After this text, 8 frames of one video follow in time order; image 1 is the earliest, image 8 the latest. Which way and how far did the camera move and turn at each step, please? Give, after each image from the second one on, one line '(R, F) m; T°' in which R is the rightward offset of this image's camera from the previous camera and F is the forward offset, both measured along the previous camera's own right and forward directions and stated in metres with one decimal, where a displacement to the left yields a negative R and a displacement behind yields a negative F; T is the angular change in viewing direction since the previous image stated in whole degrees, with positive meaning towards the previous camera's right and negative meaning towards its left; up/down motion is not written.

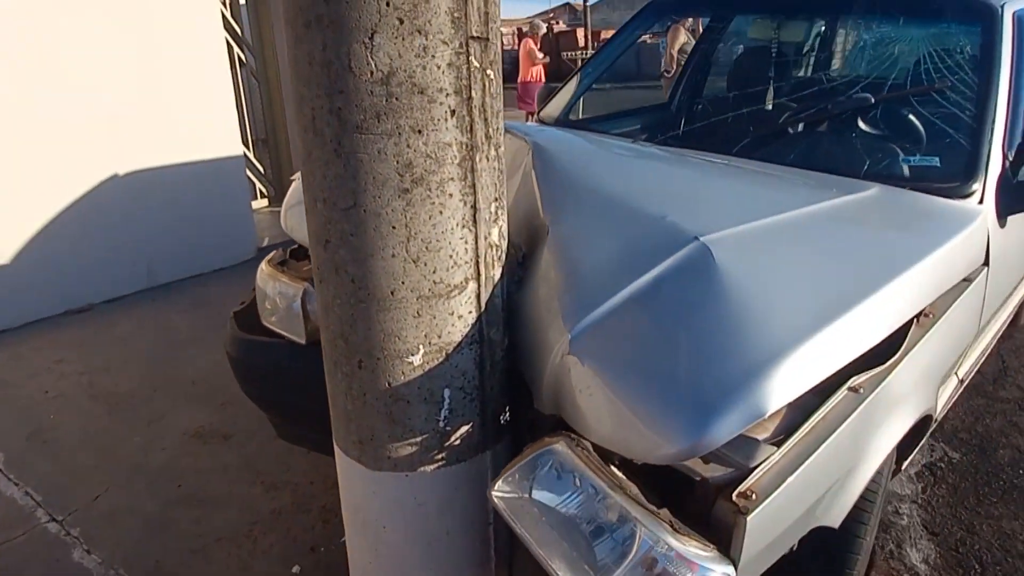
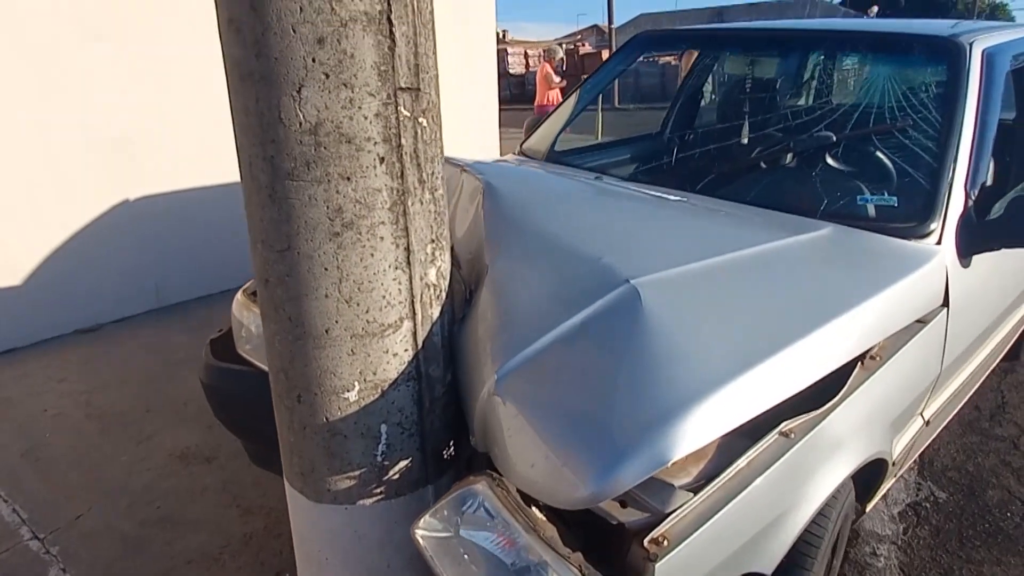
(+0.2, 0.0) m; -2°
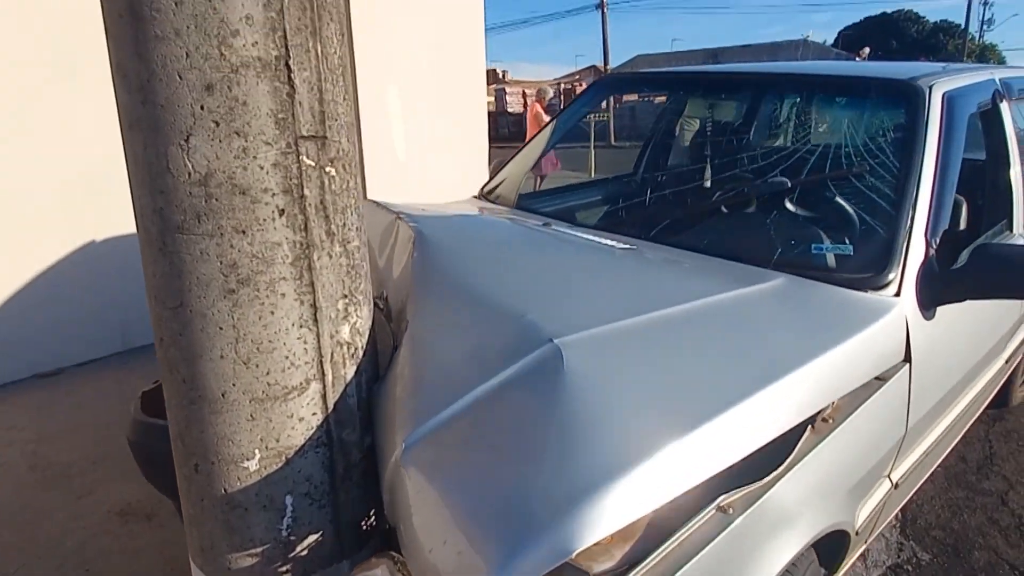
(+0.2, +0.1) m; 0°
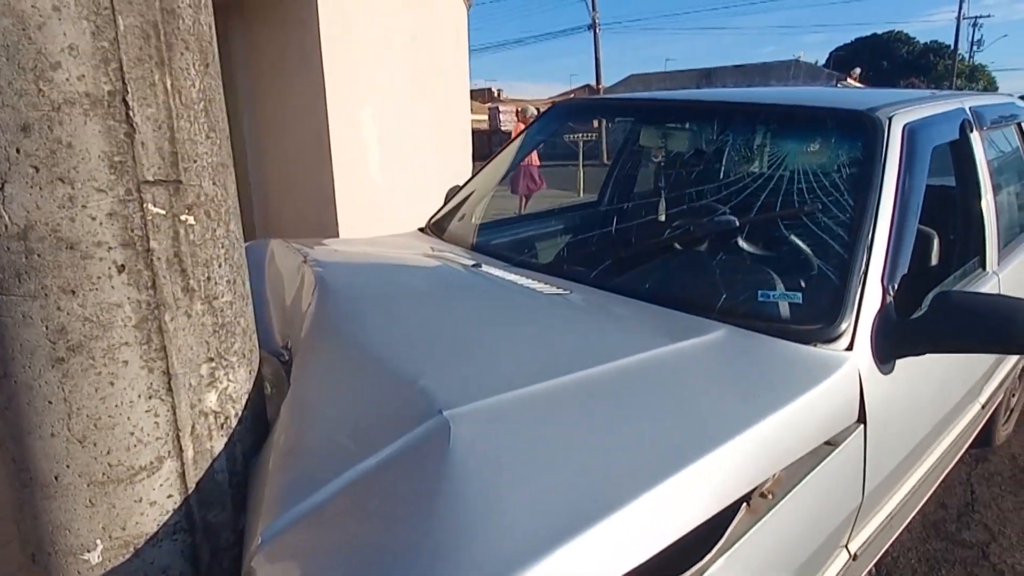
(+0.2, +0.2) m; 0°
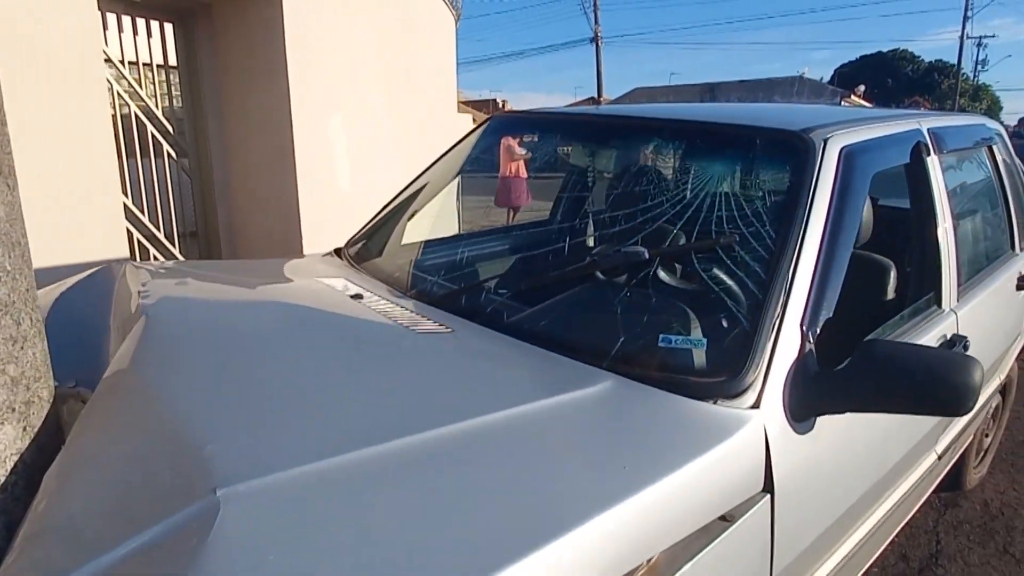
(+0.4, +0.2) m; 0°
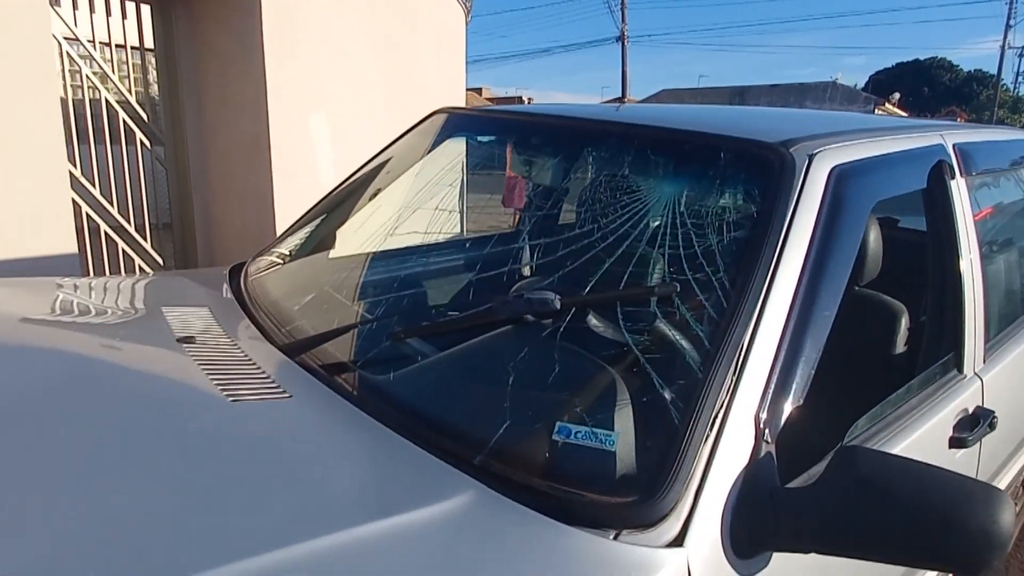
(+0.3, +0.5) m; -2°
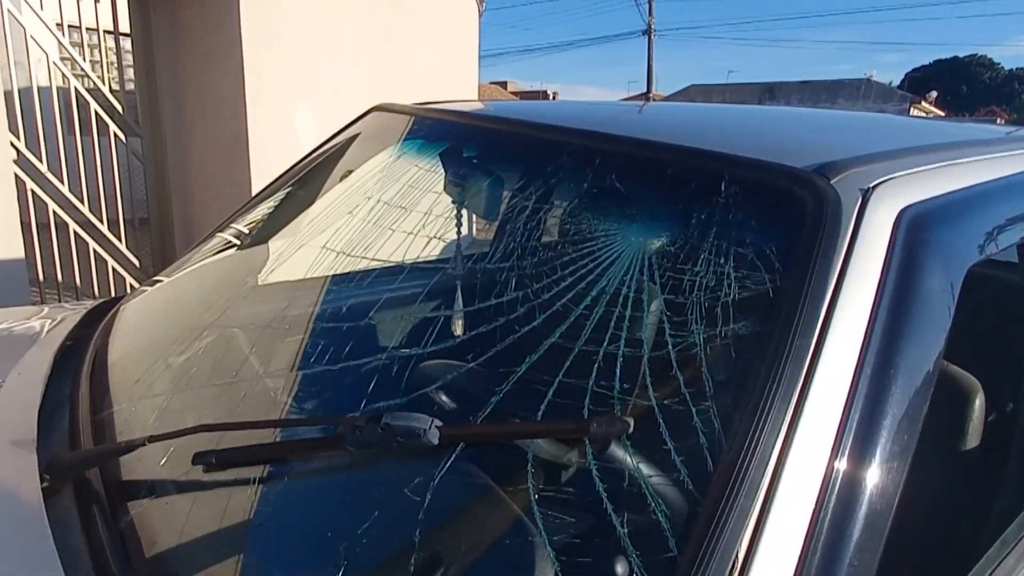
(+0.2, +0.5) m; -2°
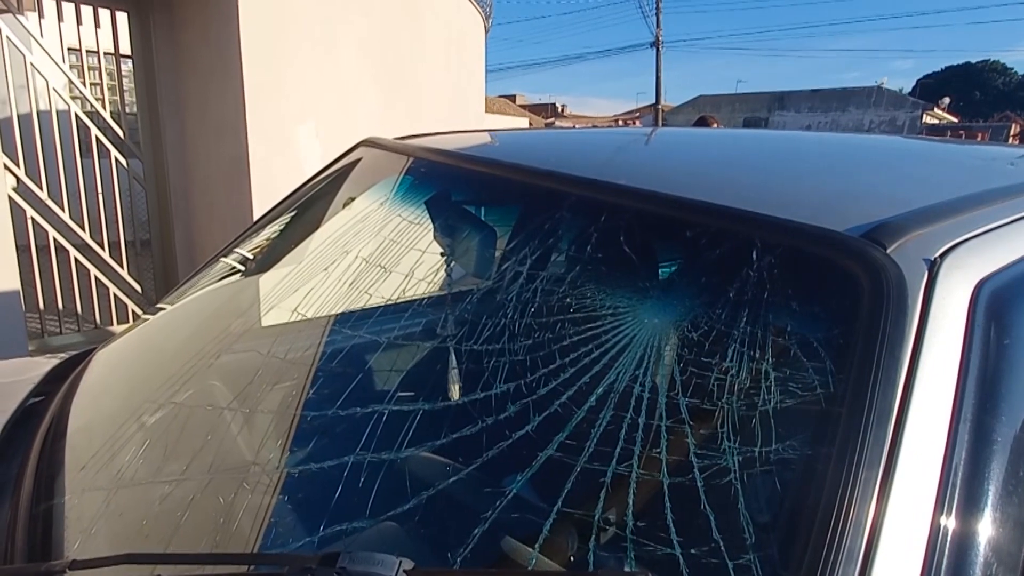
(0.0, +0.2) m; -1°
